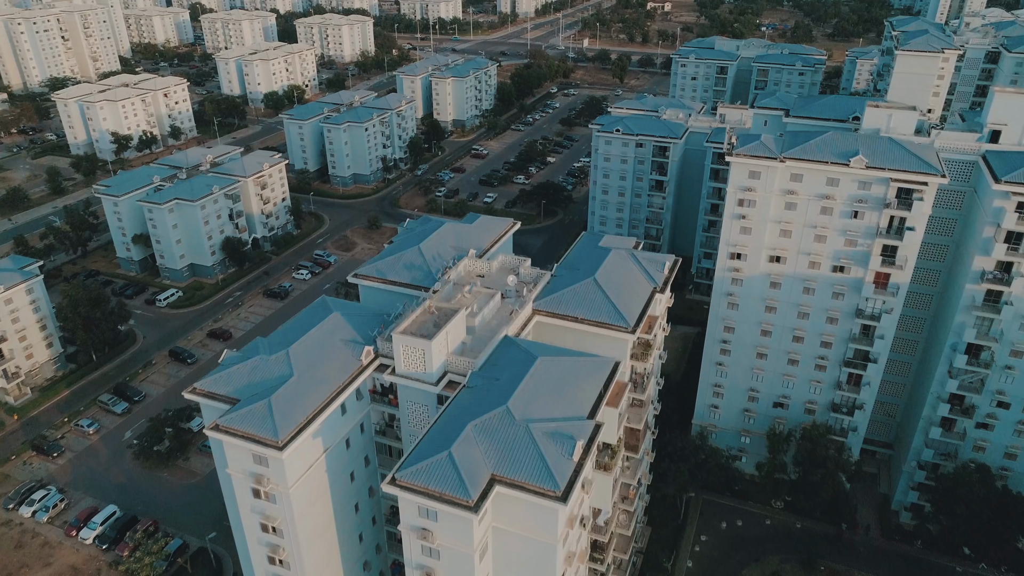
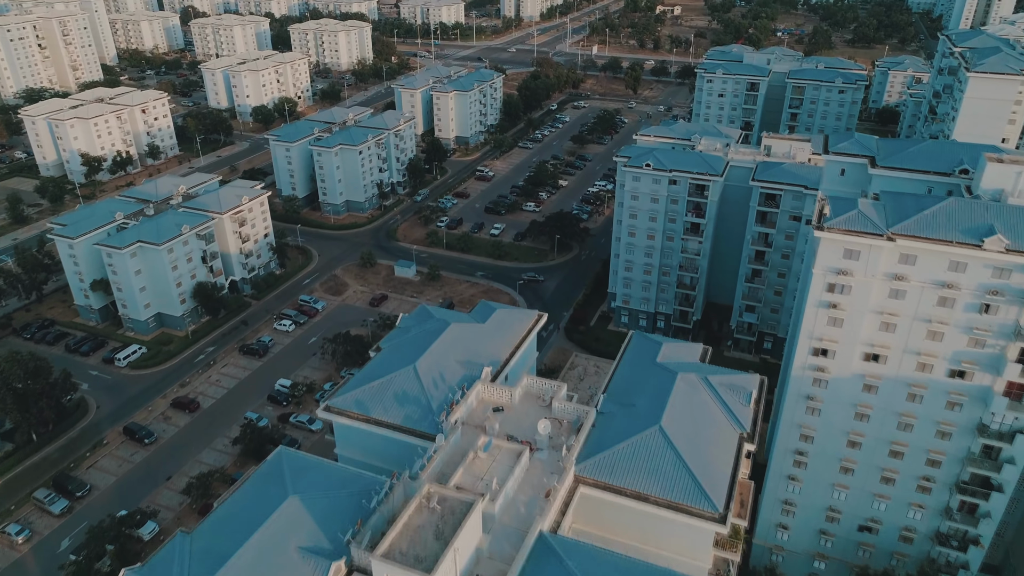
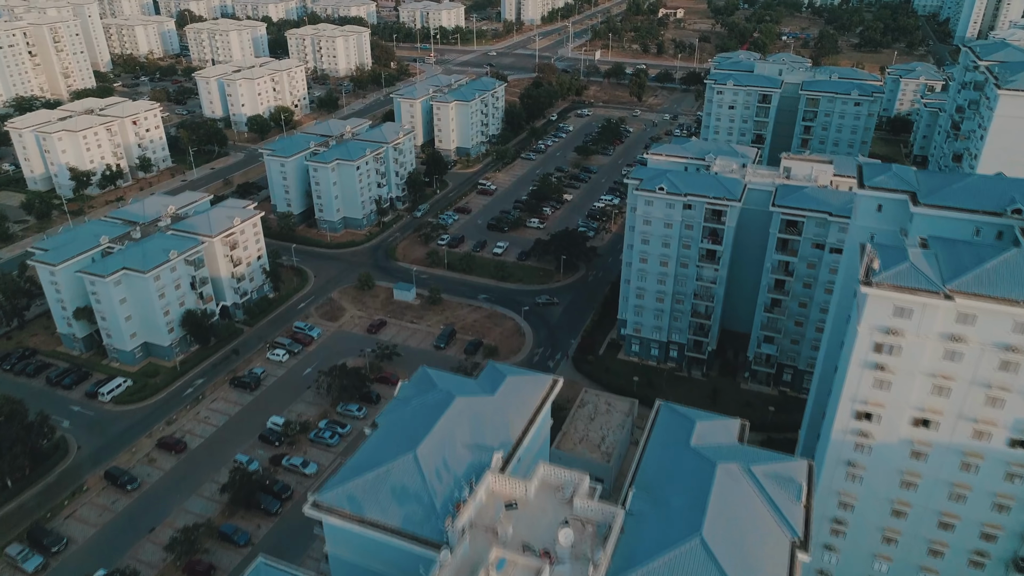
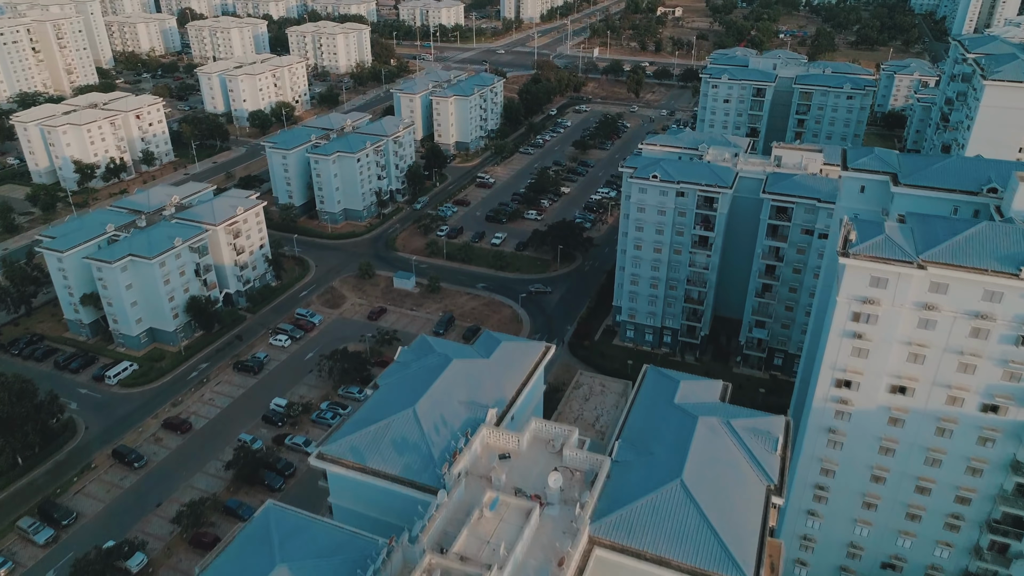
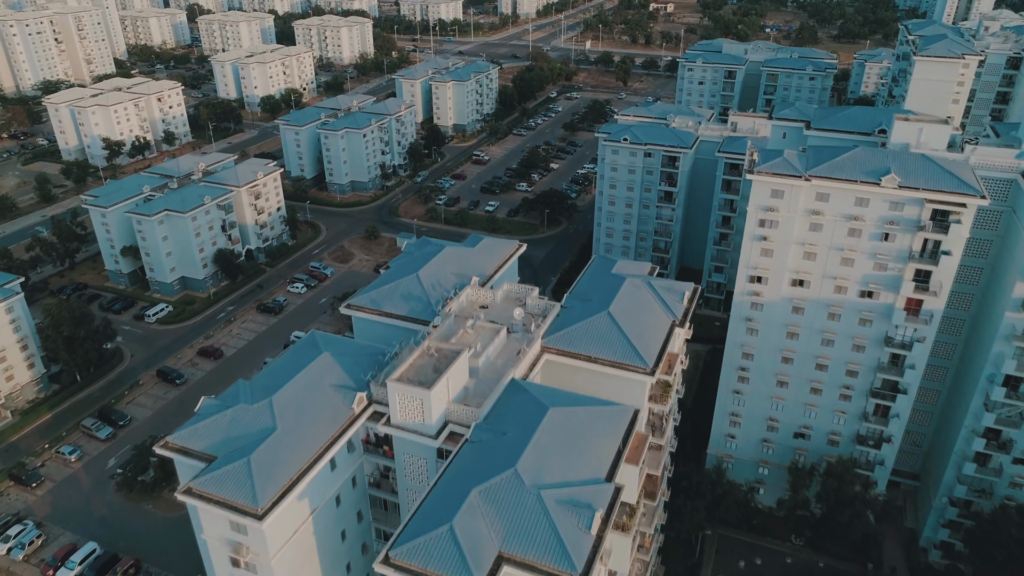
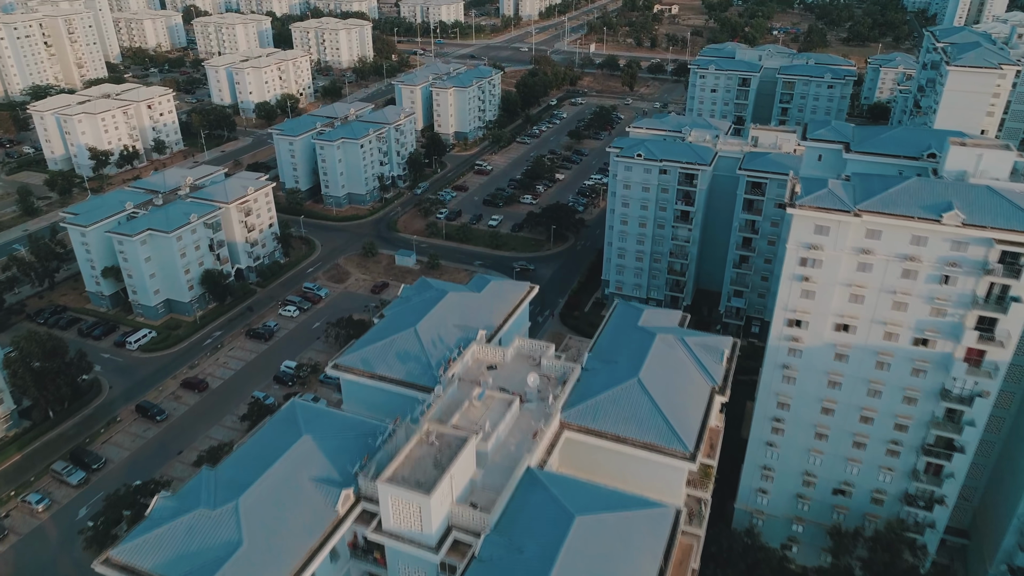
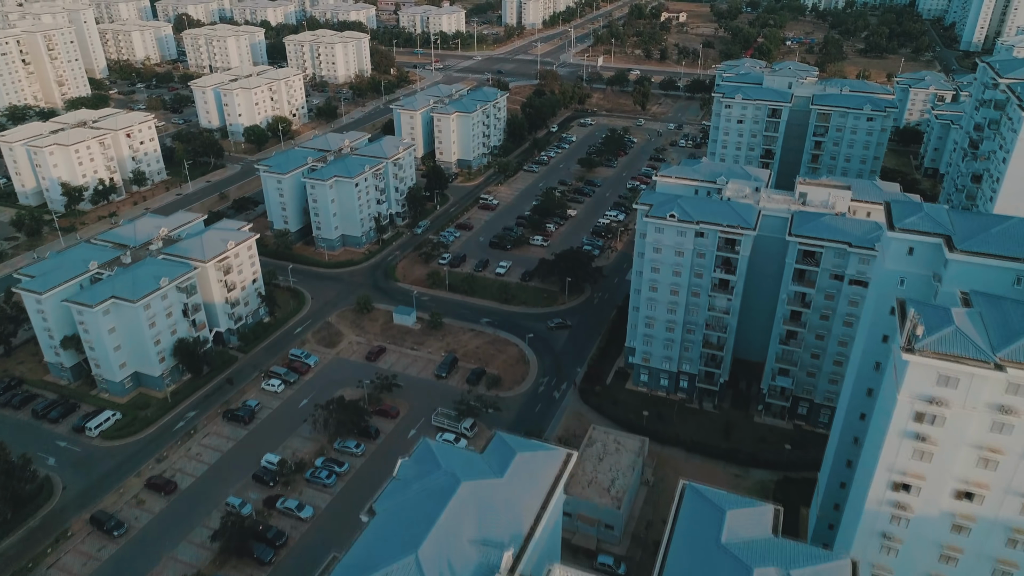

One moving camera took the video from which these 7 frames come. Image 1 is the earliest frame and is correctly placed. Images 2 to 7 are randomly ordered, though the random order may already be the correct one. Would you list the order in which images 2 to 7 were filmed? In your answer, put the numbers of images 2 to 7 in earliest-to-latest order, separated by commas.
5, 6, 2, 4, 3, 7
